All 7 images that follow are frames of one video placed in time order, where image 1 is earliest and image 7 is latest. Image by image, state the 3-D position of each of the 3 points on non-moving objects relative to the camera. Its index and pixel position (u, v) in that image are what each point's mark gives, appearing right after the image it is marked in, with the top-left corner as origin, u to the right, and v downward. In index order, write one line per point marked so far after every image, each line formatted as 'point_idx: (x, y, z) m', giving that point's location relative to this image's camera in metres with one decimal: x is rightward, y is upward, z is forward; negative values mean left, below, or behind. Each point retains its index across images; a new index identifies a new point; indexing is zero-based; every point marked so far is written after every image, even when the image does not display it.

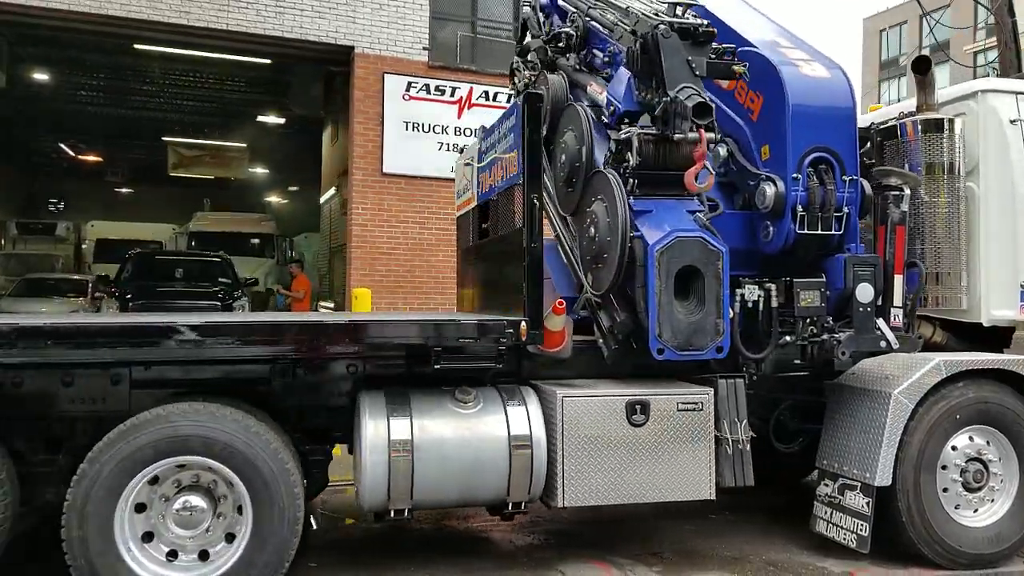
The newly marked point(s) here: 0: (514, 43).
0: (0.0, +3.1, +9.5) m
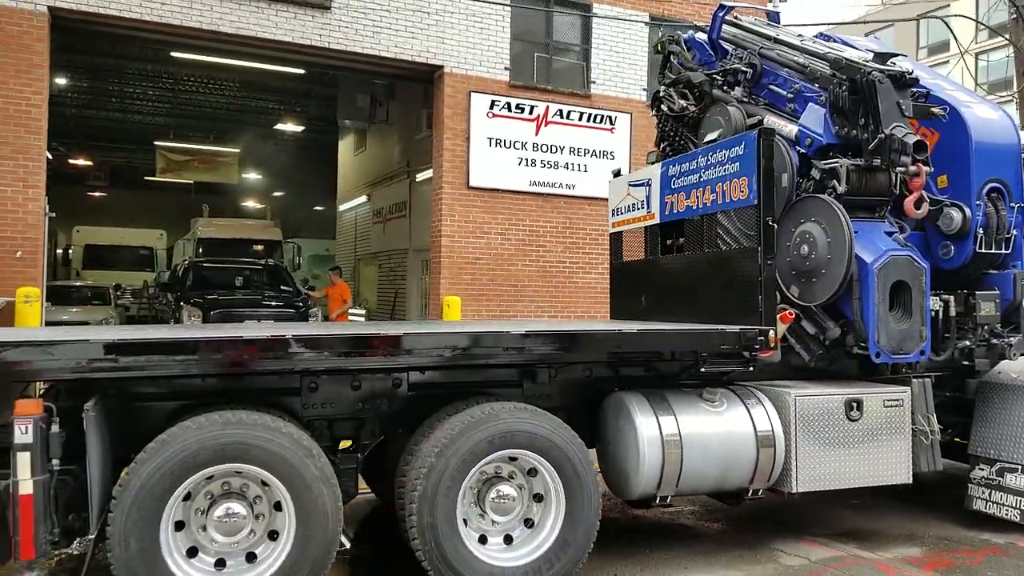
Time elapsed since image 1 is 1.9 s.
0: (+1.0, +3.0, +10.0) m
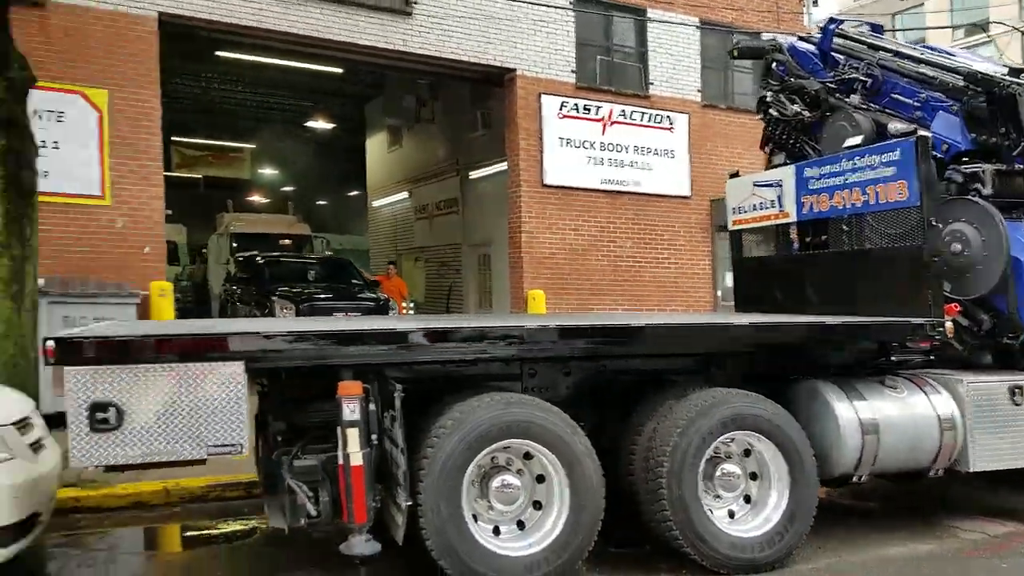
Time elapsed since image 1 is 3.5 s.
0: (+1.8, +3.1, +10.5) m
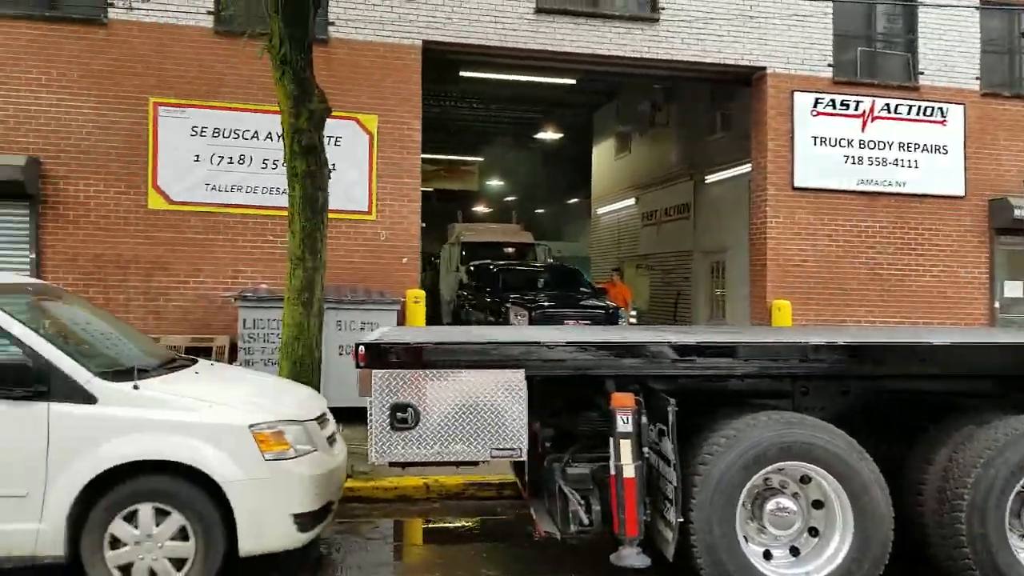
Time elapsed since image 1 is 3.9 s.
0: (+4.9, +2.9, +9.6) m
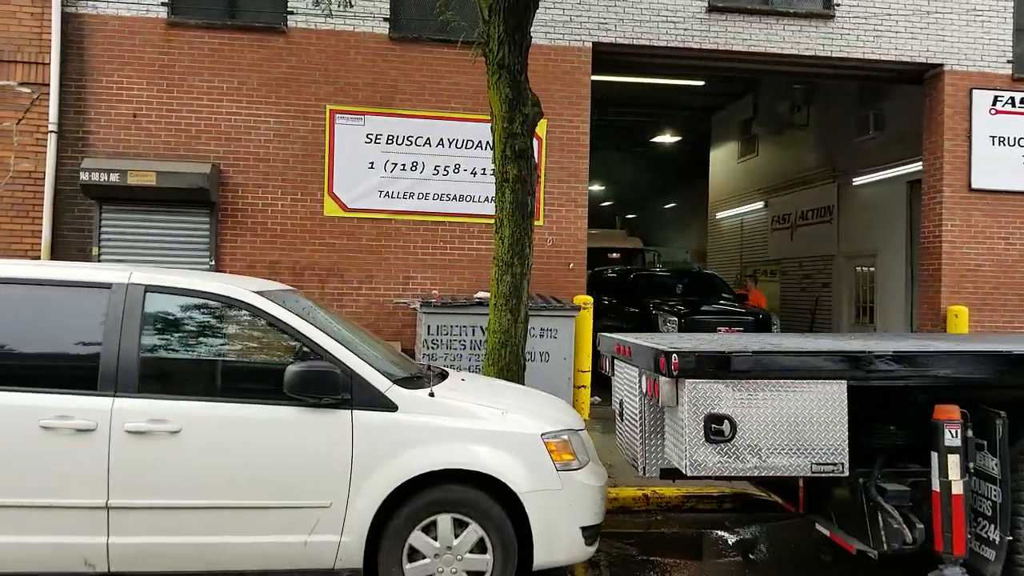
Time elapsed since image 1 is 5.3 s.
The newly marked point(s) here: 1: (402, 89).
0: (+6.7, +2.9, +9.2) m
1: (-1.1, +2.0, +7.5) m
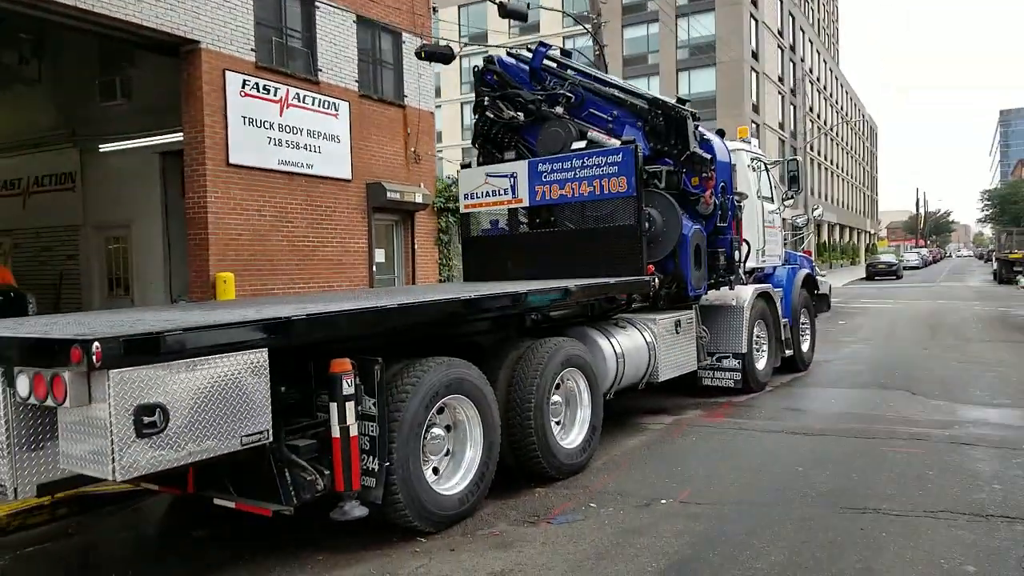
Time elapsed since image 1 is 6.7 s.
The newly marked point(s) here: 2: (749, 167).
0: (-2.7, +3.4, +10.7) m
1: (-5.8, +2.0, +3.4) m
2: (+3.5, +1.8, +11.2) m
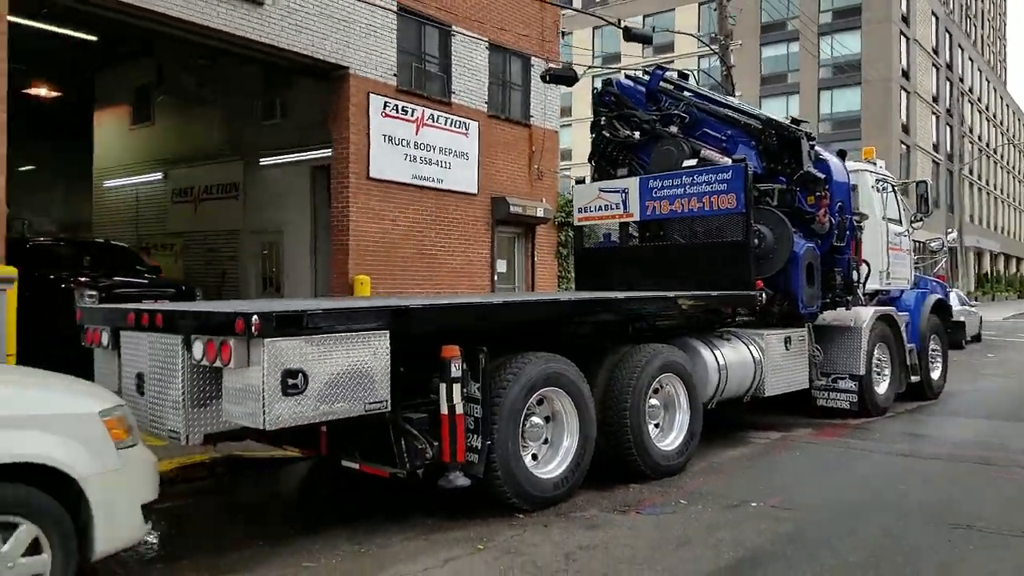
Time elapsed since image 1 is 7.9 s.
0: (-1.0, +3.3, +11.6) m
1: (-5.2, +2.2, +4.8) m
2: (+5.2, +1.5, +11.1) m
